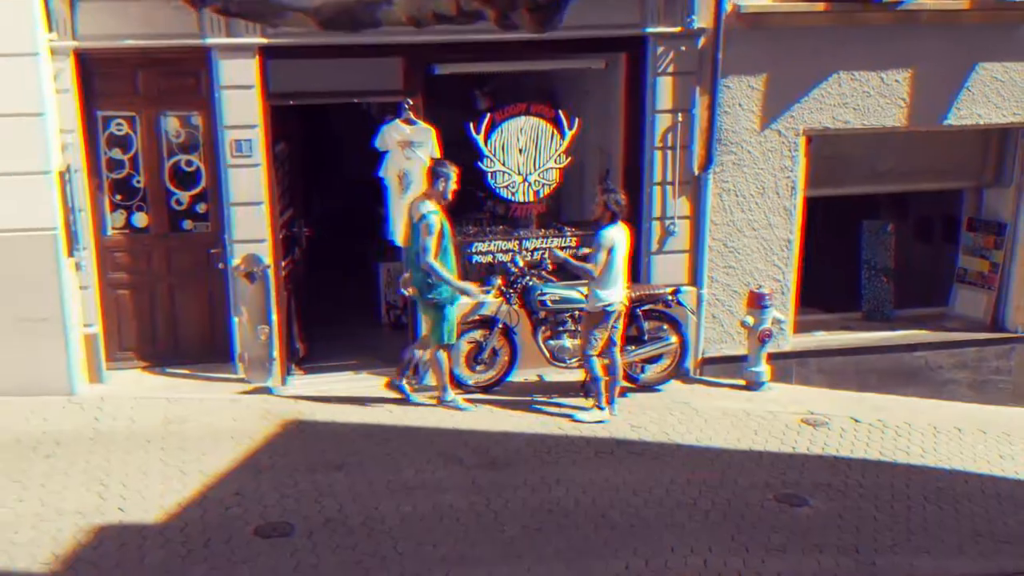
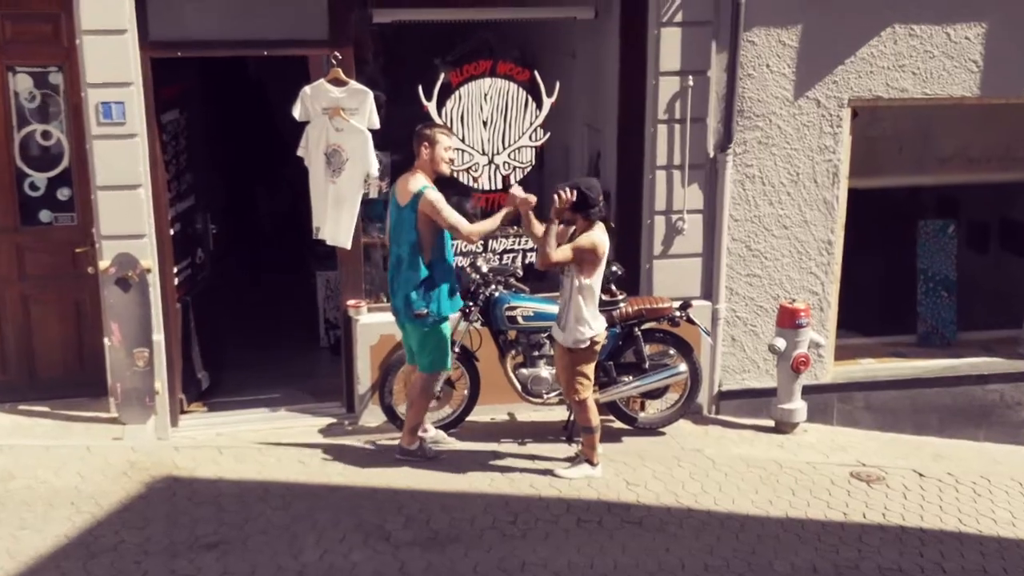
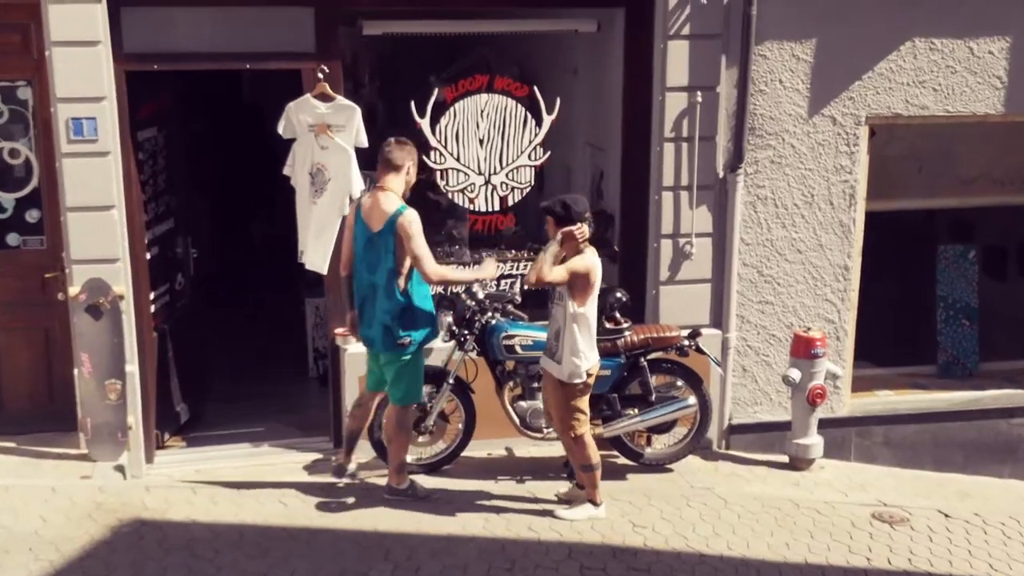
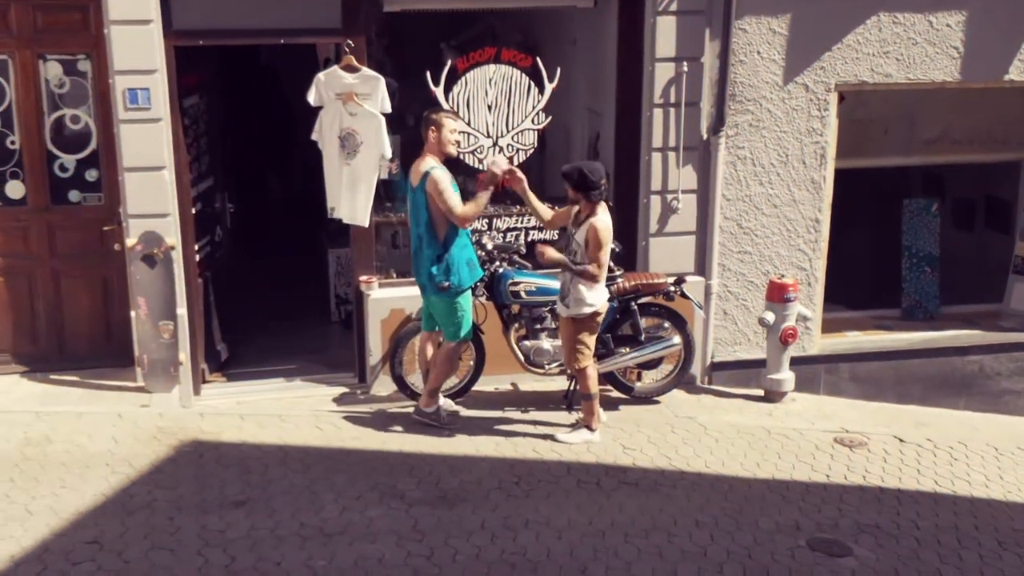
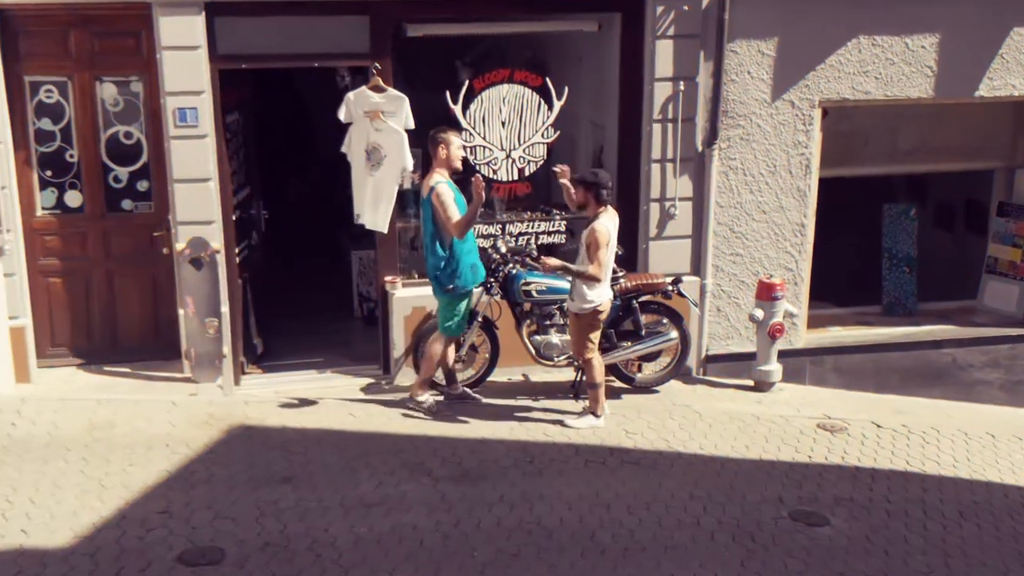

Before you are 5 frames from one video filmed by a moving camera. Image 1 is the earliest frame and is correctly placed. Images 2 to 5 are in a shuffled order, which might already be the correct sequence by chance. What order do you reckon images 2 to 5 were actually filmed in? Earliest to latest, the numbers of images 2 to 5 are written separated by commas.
5, 4, 2, 3
